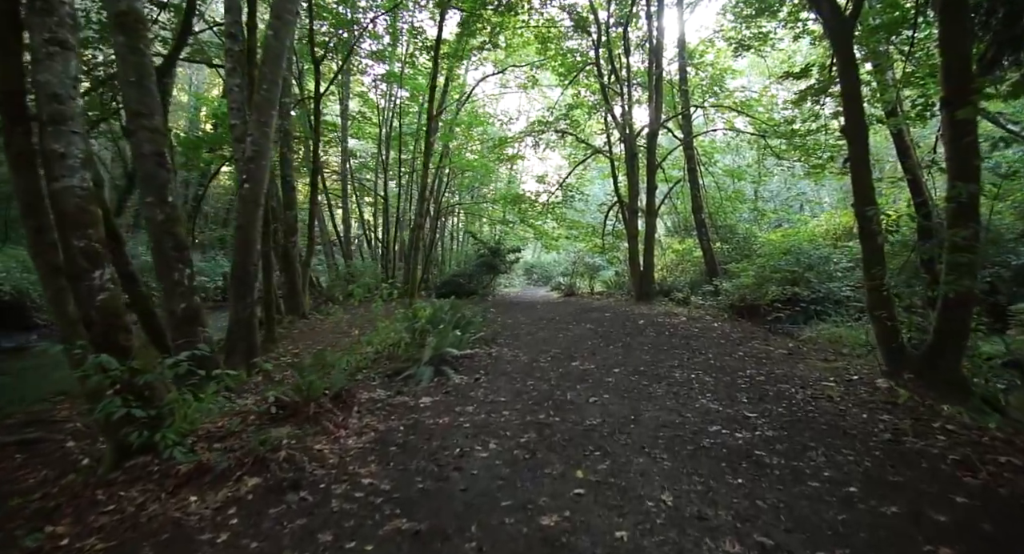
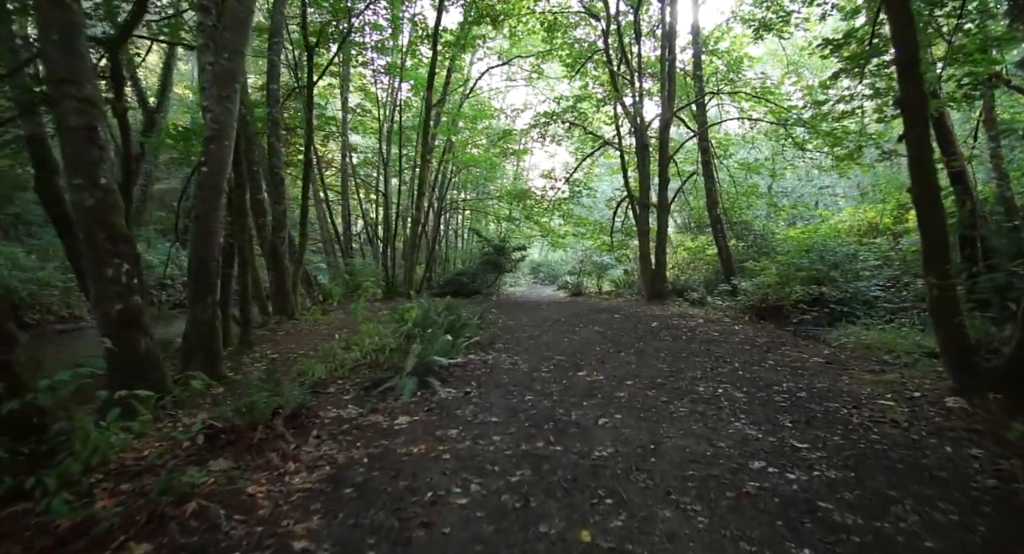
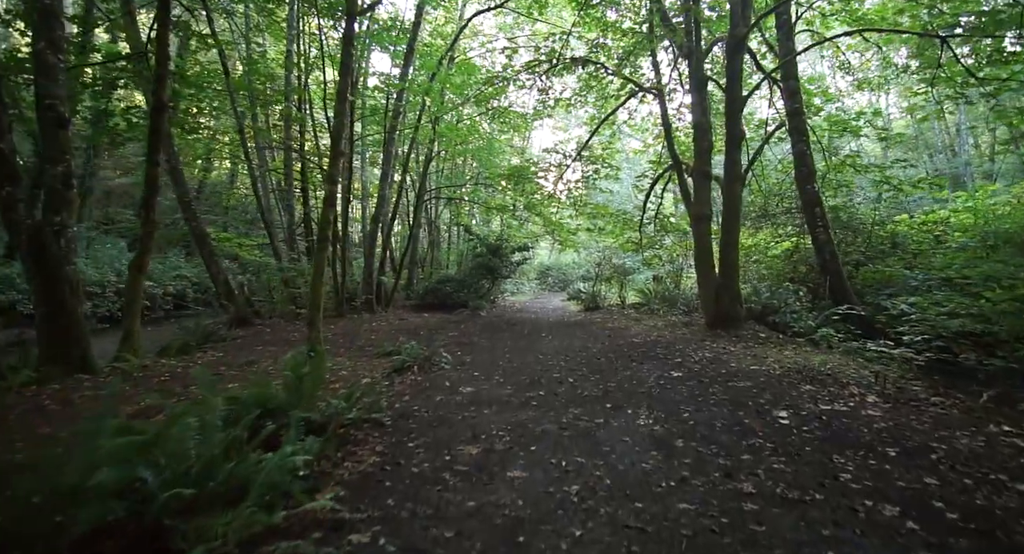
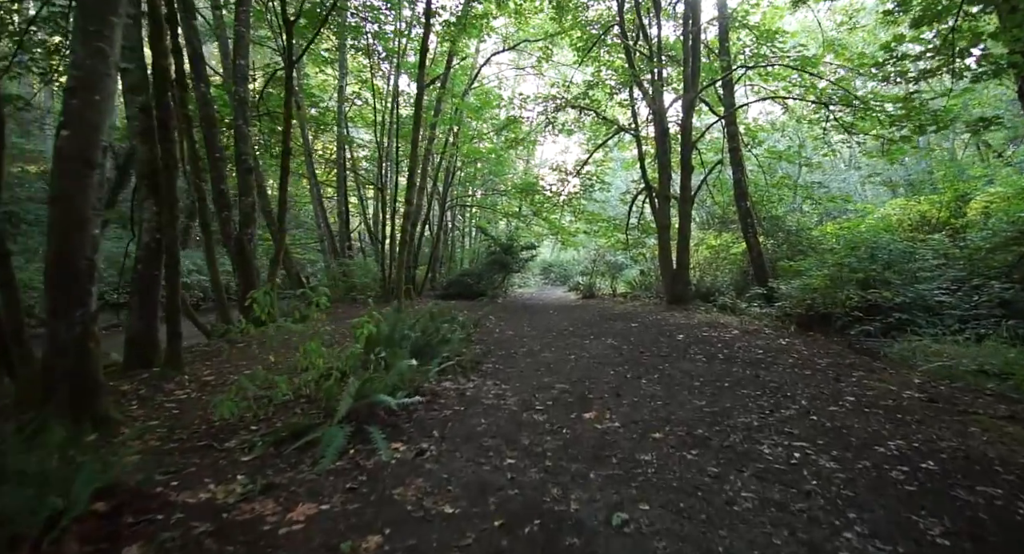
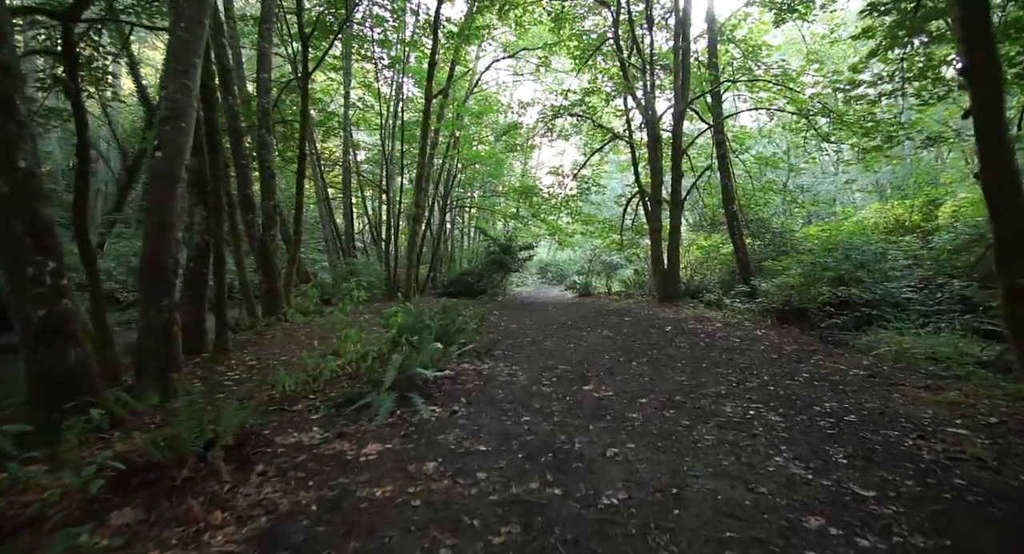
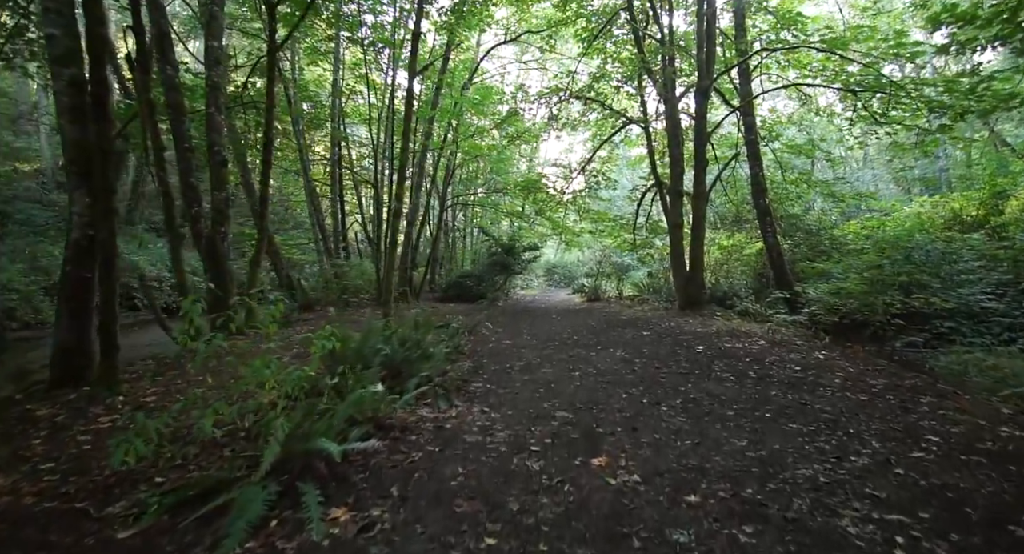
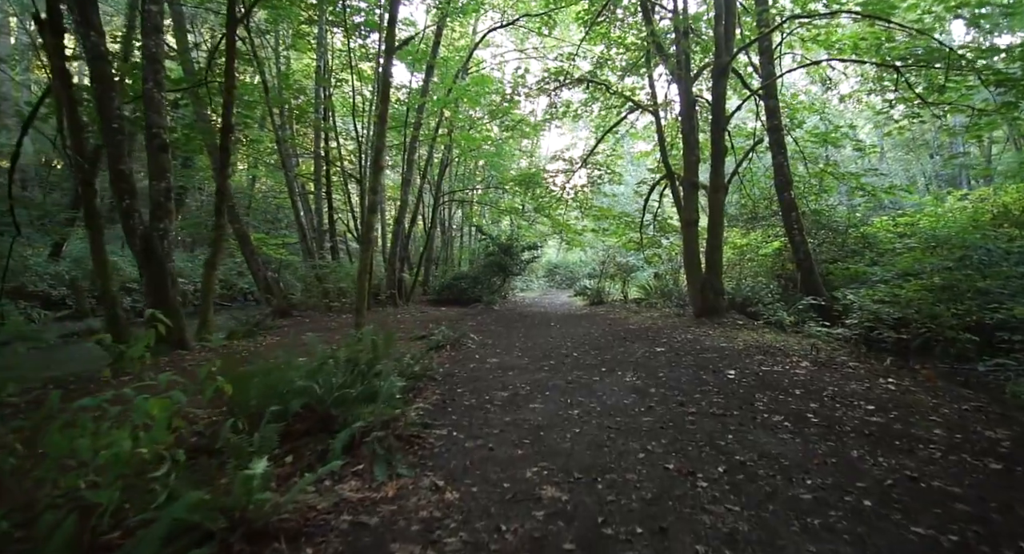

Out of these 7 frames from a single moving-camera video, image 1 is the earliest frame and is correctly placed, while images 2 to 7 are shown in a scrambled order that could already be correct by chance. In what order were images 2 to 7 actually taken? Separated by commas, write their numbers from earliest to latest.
2, 5, 4, 6, 7, 3
